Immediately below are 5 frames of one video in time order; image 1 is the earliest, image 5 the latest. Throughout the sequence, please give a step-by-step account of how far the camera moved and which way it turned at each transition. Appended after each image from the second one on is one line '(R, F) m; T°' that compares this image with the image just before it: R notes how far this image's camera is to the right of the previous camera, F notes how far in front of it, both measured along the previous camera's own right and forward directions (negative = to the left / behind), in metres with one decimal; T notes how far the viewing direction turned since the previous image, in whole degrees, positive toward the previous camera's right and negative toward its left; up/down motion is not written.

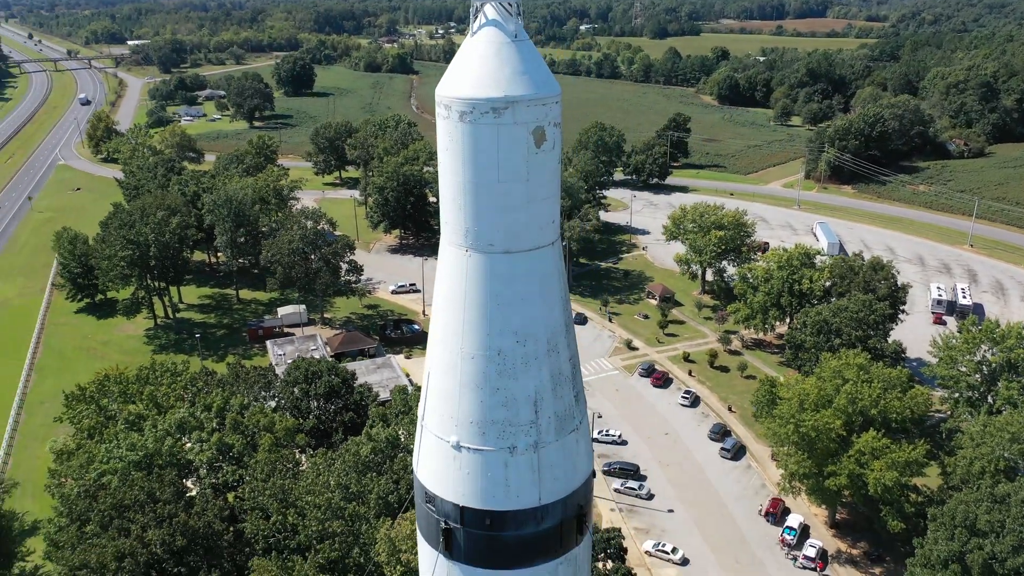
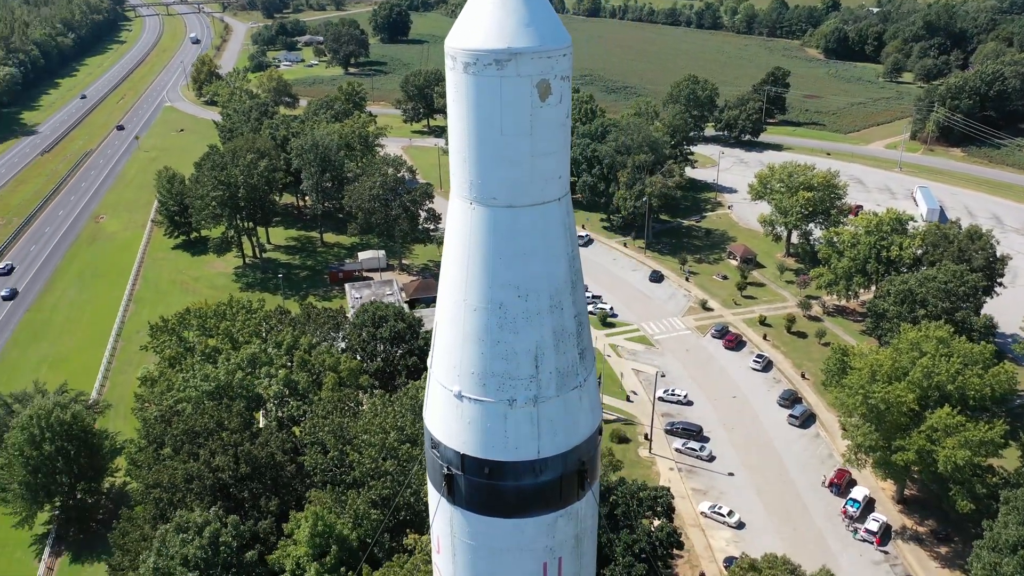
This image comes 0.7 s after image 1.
(+1.4, 0.0) m; -6°
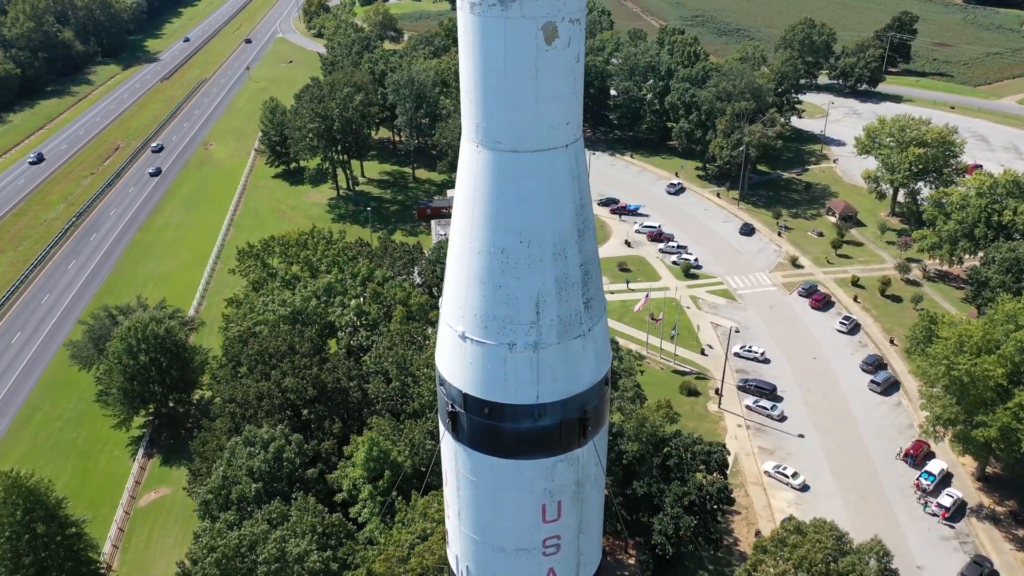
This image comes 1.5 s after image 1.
(+1.5, 0.0) m; -7°
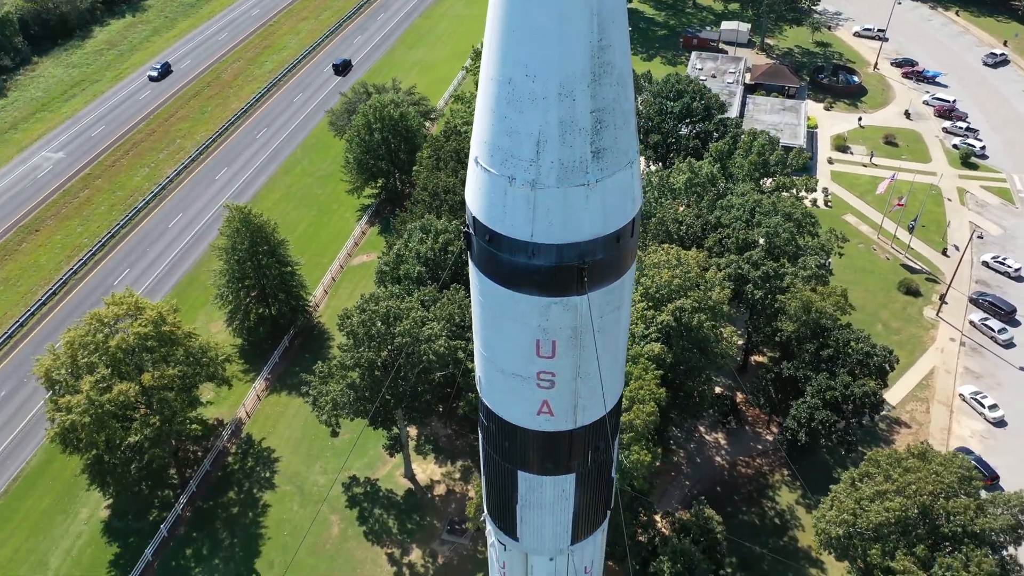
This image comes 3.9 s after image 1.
(+4.6, +0.7) m; -18°
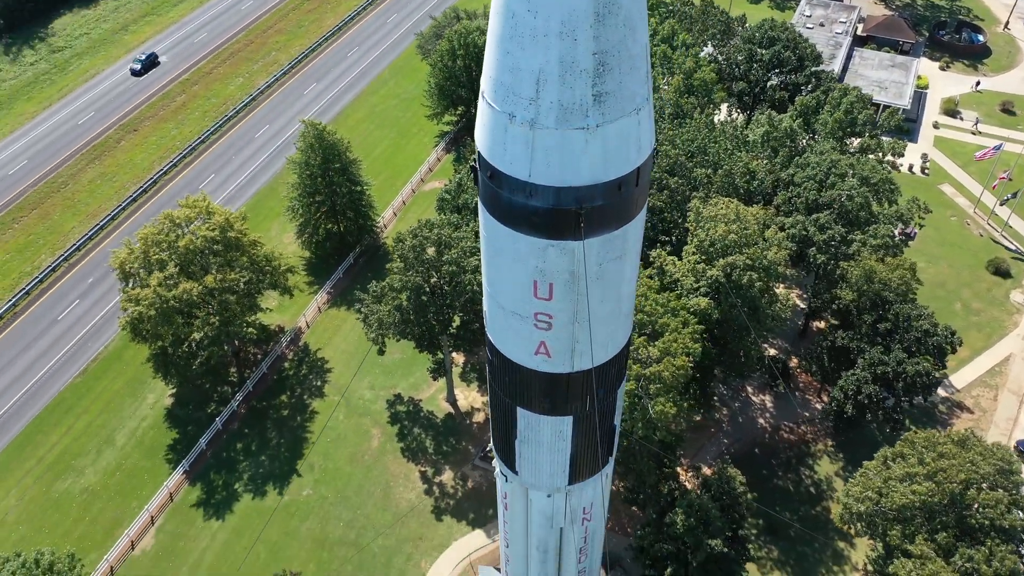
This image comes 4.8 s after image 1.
(+1.7, 0.0) m; -6°
